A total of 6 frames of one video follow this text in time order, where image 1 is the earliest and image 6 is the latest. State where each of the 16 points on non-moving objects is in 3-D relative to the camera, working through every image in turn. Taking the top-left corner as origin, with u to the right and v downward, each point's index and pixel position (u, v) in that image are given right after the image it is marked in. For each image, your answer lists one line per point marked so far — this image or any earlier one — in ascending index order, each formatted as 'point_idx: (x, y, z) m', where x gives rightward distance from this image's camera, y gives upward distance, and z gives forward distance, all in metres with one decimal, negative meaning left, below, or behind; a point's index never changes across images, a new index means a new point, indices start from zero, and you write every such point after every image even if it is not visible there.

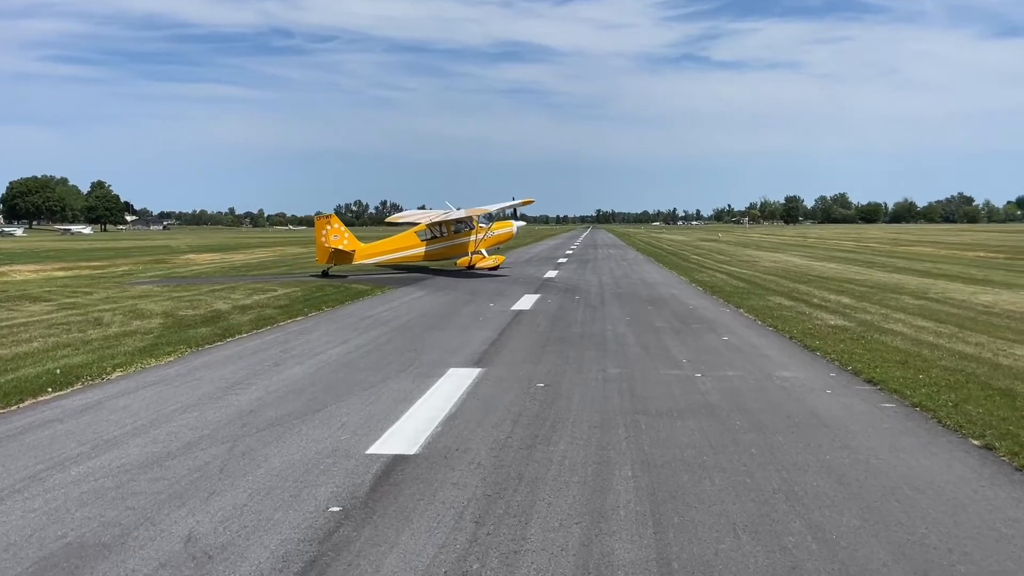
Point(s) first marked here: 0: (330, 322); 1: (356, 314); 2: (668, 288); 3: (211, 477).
0: (-2.8, -0.5, +13.1) m
1: (-2.6, -0.4, +14.0) m
2: (+3.5, 0.0, +19.3) m
3: (-1.7, -1.1, +4.9) m
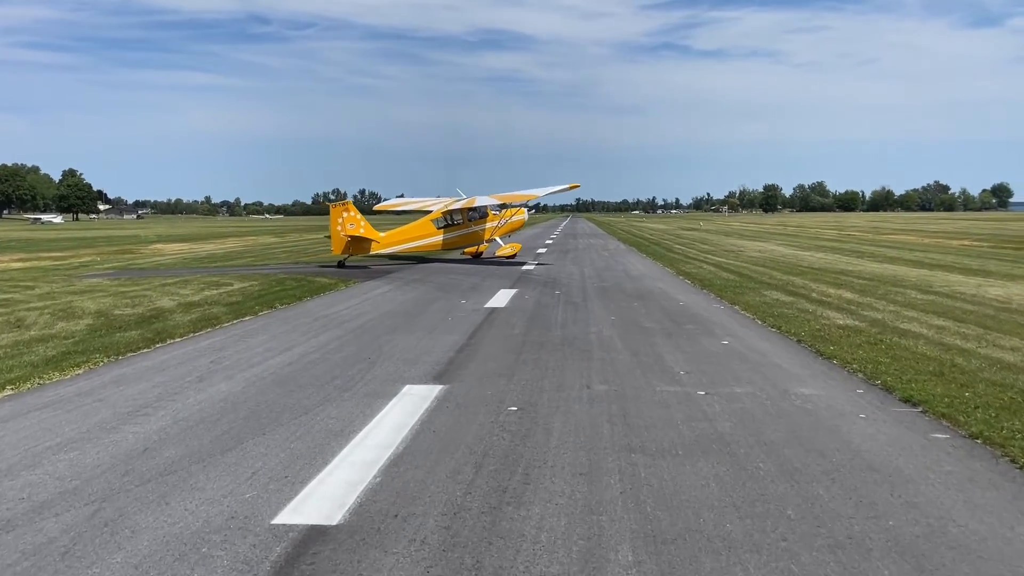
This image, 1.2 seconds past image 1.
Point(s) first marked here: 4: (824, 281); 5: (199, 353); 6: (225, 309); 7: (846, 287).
0: (-3.2, -0.5, +11.6) m
1: (-3.0, -0.4, +12.6) m
2: (+3.0, +0.2, +18.0) m
3: (-1.9, -1.1, +3.5) m
4: (+6.5, +0.1, +17.9) m
5: (-3.4, -0.7, +9.2) m
6: (-4.6, -0.3, +13.8) m
7: (+6.4, 0.0, +16.3) m
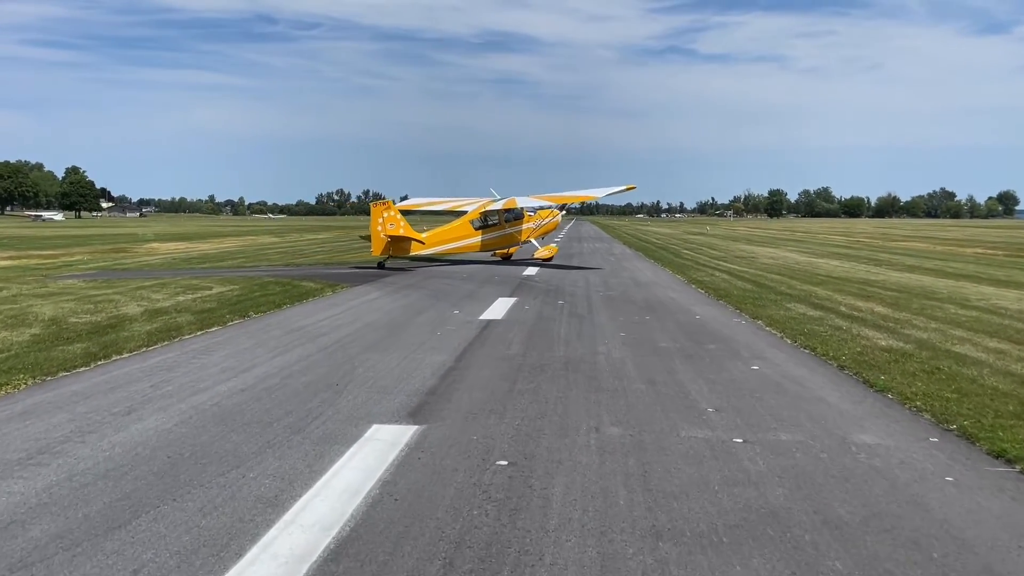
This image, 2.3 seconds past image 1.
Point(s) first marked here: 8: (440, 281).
0: (-3.2, -0.6, +10.3) m
1: (-3.0, -0.5, +11.3) m
2: (+3.0, 0.0, +16.6) m
3: (-2.0, -1.2, +2.2) m
4: (+6.5, -0.1, +16.5) m
5: (-3.4, -0.8, +7.9) m
6: (-4.7, -0.4, +12.5) m
7: (+6.3, -0.2, +14.9) m
8: (-1.5, +0.1, +18.8) m
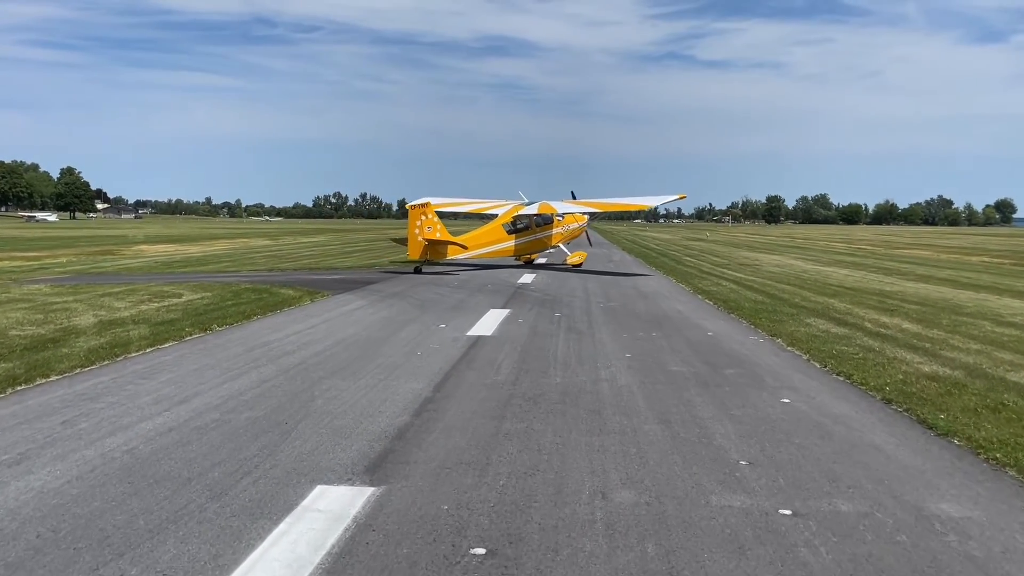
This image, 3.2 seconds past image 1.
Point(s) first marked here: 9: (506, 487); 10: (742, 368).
0: (-3.3, -0.7, +9.1) m
1: (-3.1, -0.6, +10.1) m
2: (+2.8, -0.2, +15.4) m
3: (-2.1, -1.3, +0.9) m
4: (+6.4, -0.3, +15.3) m
5: (-3.5, -0.9, +6.7) m
6: (-4.8, -0.5, +11.3) m
7: (+6.2, -0.4, +13.7) m
8: (-1.7, 0.0, +17.6) m
9: (0.0, -1.0, +4.5) m
10: (+2.3, -0.8, +8.5) m
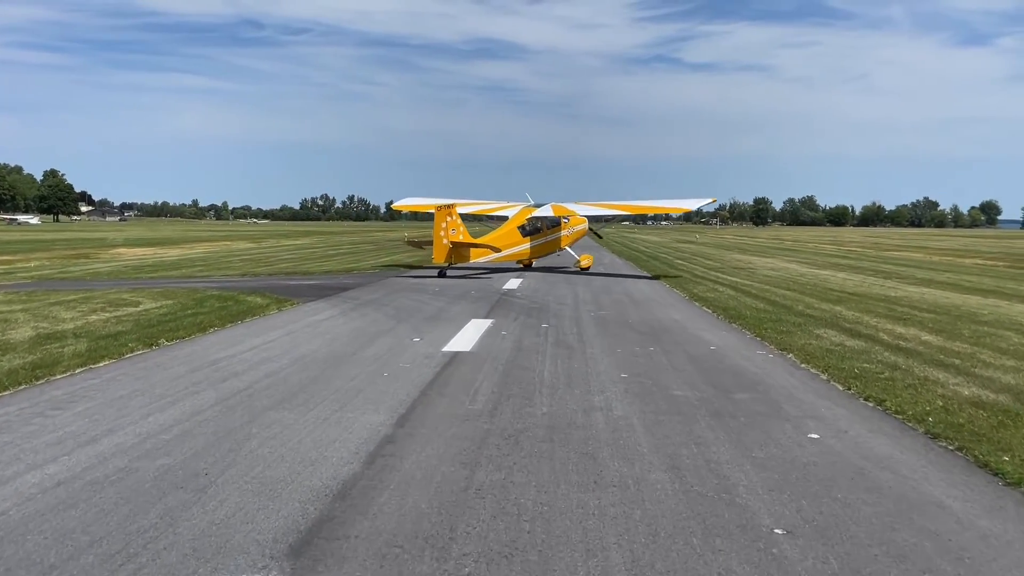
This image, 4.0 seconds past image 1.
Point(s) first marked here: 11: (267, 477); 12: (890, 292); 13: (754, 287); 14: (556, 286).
0: (-3.5, -0.8, +7.9) m
1: (-3.3, -0.7, +8.9) m
2: (+2.6, -0.4, +14.3) m
3: (-2.1, -1.4, -0.2) m
4: (+6.1, -0.4, +14.3) m
5: (-3.7, -1.0, +5.5) m
6: (-5.0, -0.7, +10.1) m
7: (+6.0, -0.5, +12.7) m
8: (-2.0, -0.2, +16.5) m
9: (-0.2, -1.1, +3.4) m
10: (+2.1, -0.9, +7.4) m
11: (-1.4, -1.0, +4.7) m
12: (+8.7, -0.1, +19.7) m
13: (+5.6, 0.0, +19.8) m
14: (+1.0, 0.0, +19.3) m
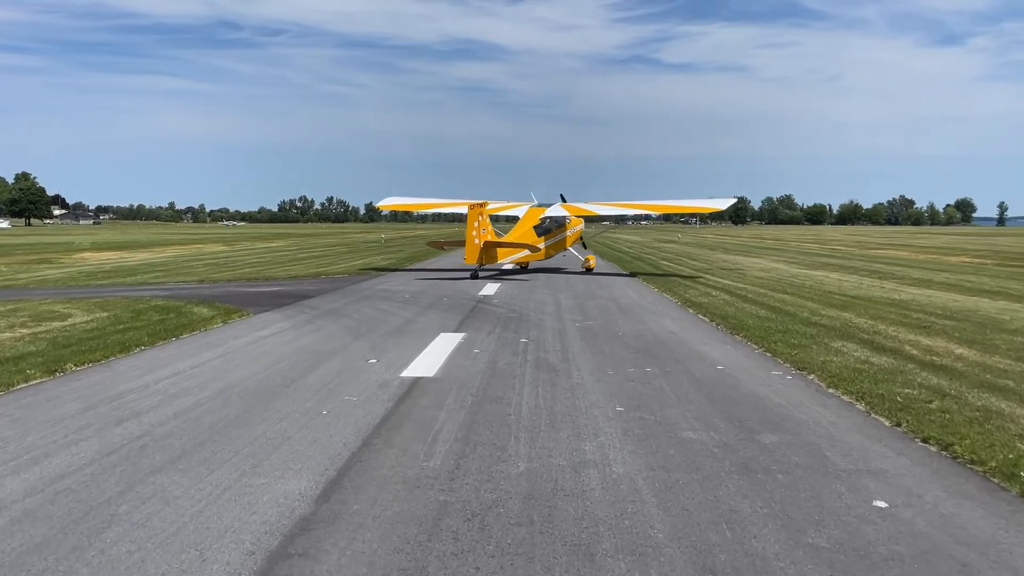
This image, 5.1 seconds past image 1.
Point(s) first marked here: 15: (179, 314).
0: (-3.7, -1.0, +6.3) m
1: (-3.5, -0.9, +7.3) m
2: (+2.2, -0.4, +12.9) m
3: (-2.2, -1.5, -1.8) m
4: (+5.7, -0.5, +12.9) m
5: (-3.8, -1.2, +3.9) m
6: (-5.3, -0.8, +8.5) m
7: (+5.6, -0.6, +11.3) m
8: (-2.4, -0.3, +14.9) m
9: (-0.3, -1.3, +1.9) m
10: (+1.9, -1.0, +5.9) m
11: (-1.5, -1.1, +3.1) m
12: (+8.2, -0.1, +18.3) m
13: (+5.1, -0.1, +18.4) m
14: (+0.5, -0.1, +17.8) m
15: (-5.5, -0.4, +14.2) m
